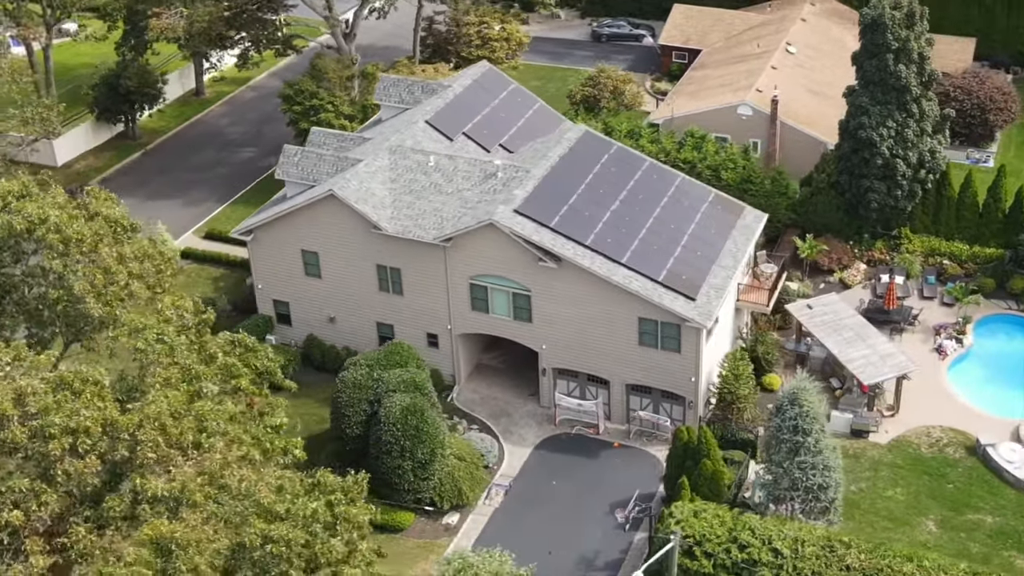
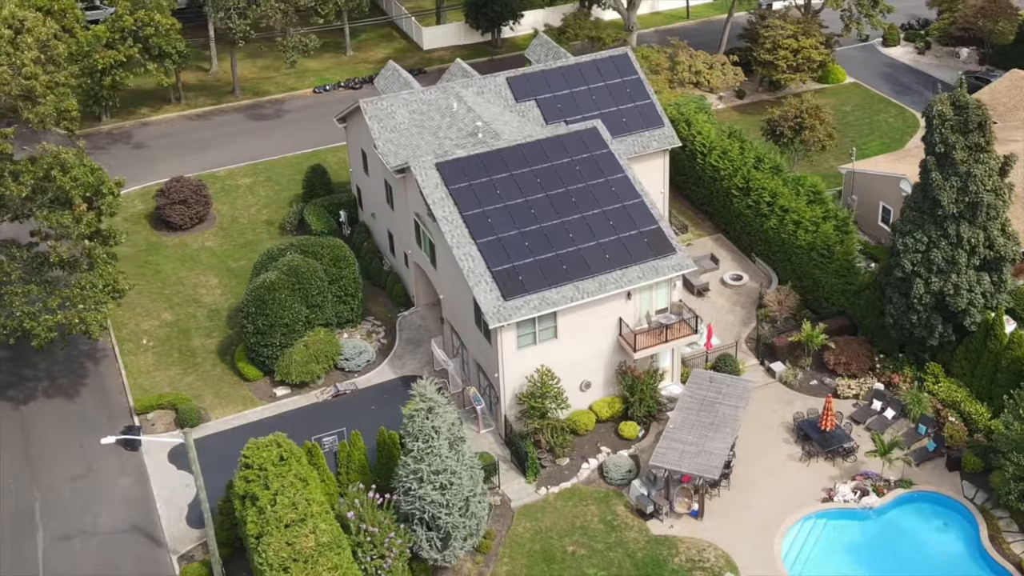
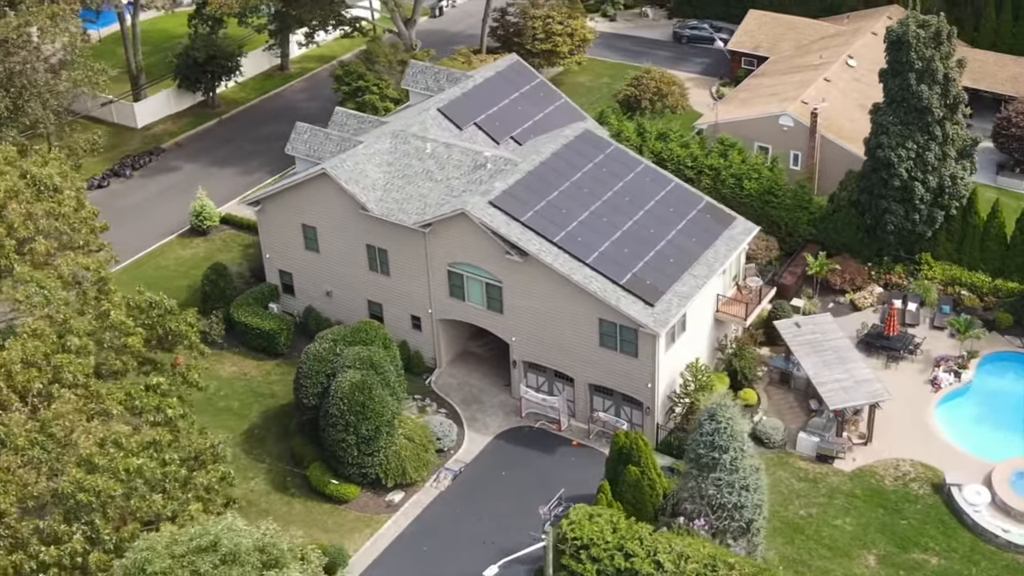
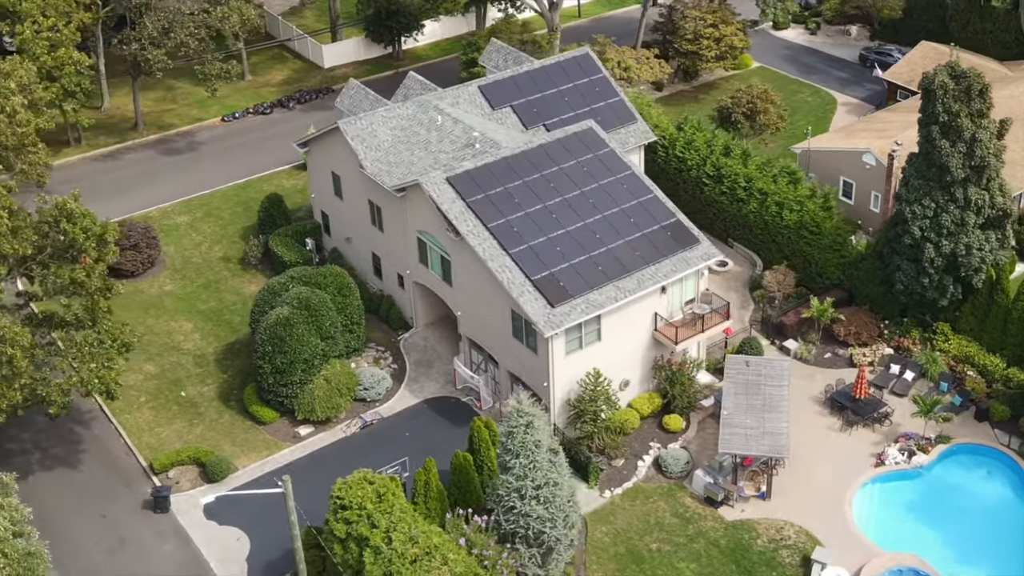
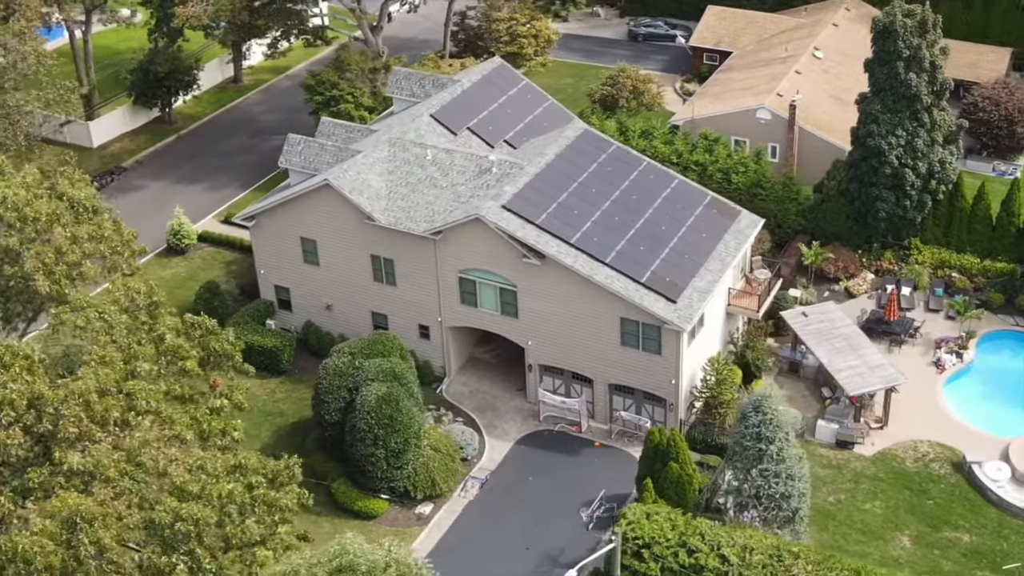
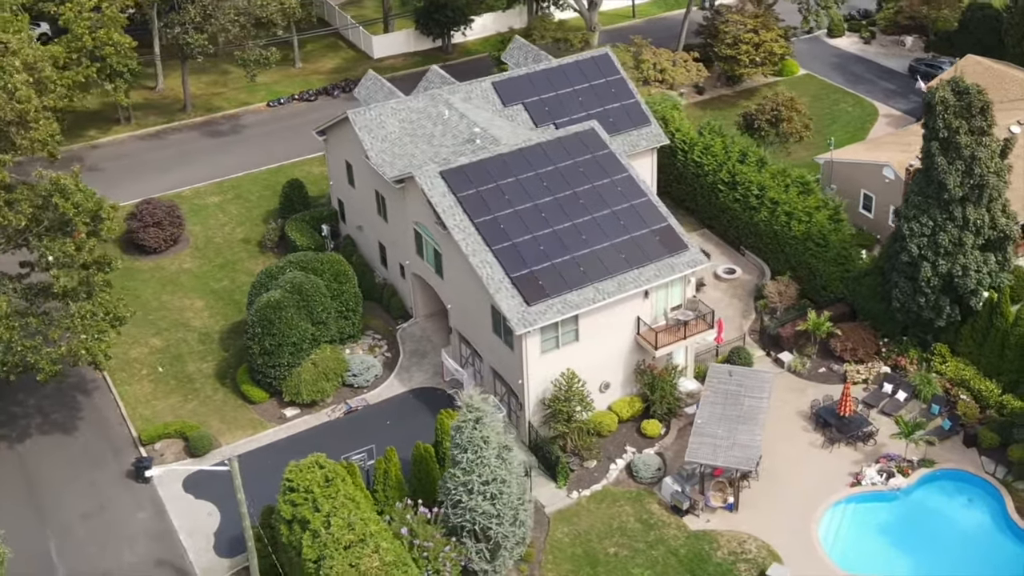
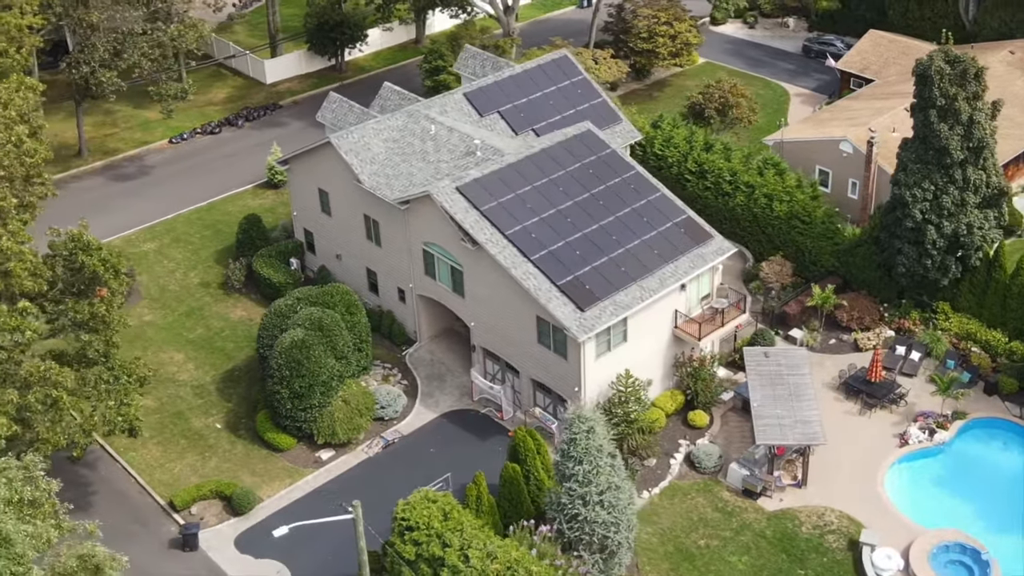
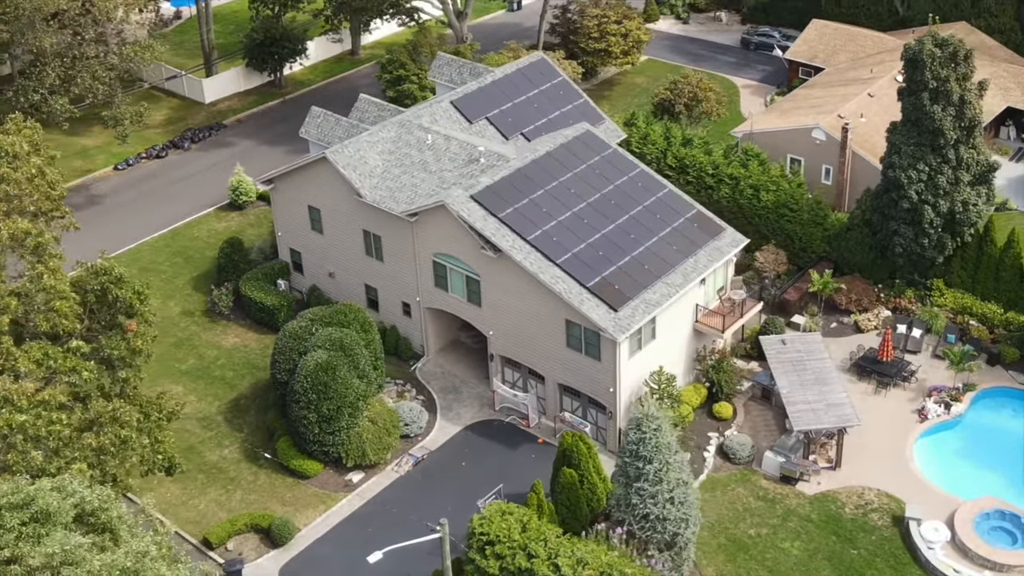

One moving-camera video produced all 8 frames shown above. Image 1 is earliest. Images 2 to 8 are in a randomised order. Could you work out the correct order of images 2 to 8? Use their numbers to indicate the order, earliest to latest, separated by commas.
5, 3, 8, 7, 4, 6, 2
